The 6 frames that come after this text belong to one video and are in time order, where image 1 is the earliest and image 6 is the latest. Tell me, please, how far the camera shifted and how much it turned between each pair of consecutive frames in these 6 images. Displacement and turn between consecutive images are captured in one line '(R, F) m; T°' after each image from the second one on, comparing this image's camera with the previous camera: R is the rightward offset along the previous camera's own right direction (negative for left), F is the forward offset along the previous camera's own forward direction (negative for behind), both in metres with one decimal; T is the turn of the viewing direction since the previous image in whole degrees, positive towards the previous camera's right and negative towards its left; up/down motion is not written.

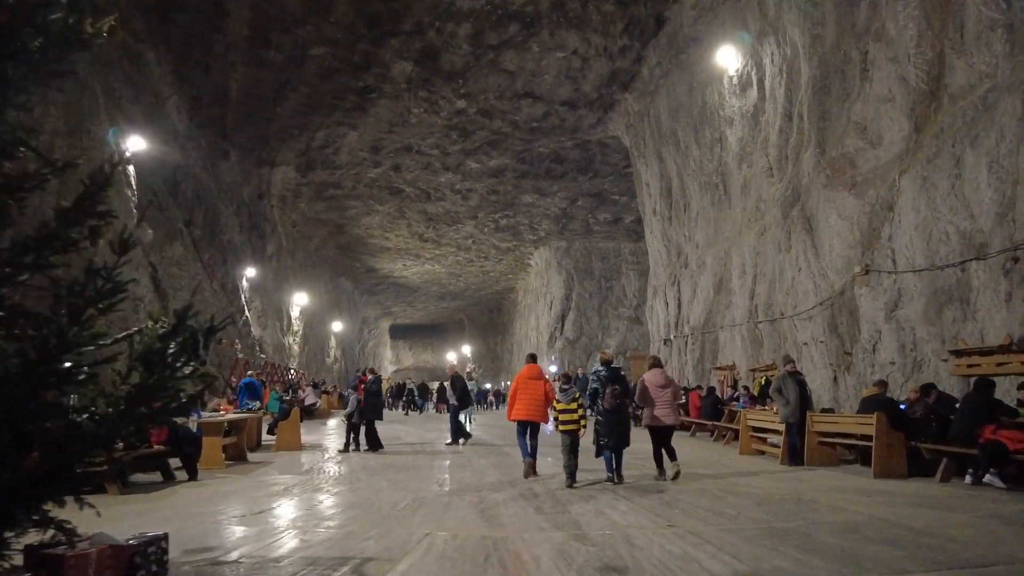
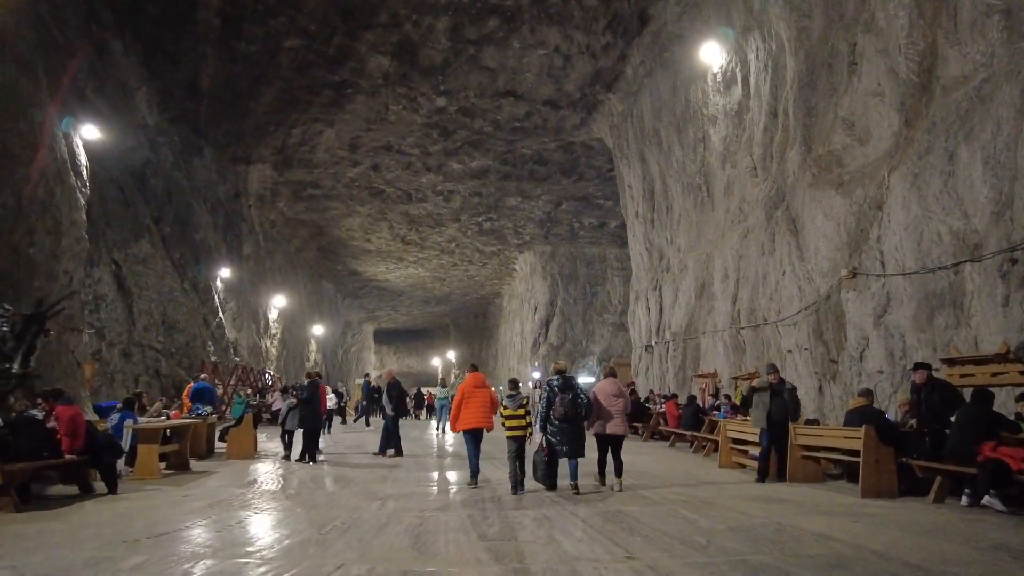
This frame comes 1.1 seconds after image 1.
(+0.3, +0.7) m; +1°
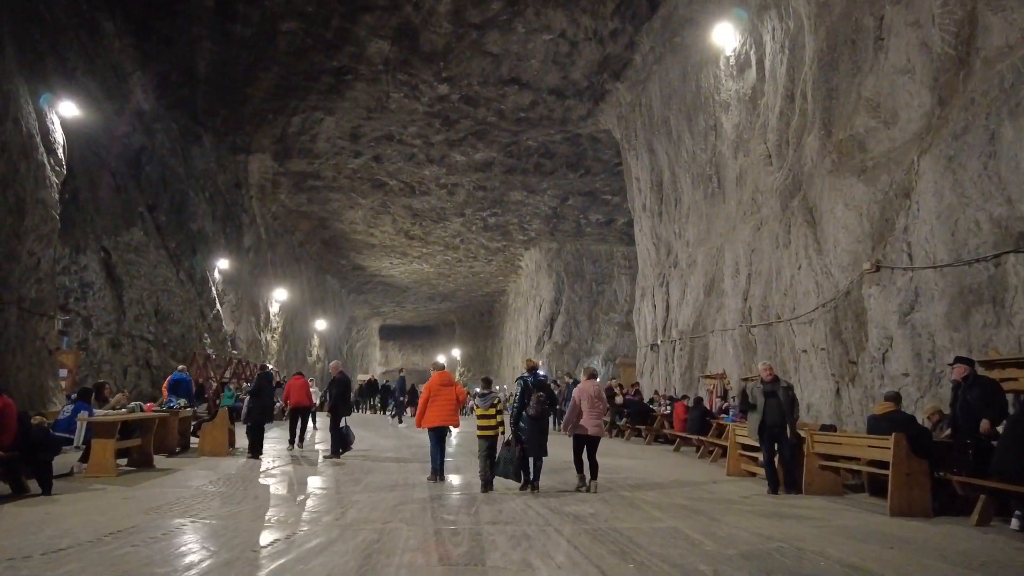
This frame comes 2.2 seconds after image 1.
(+0.2, +0.8) m; -1°
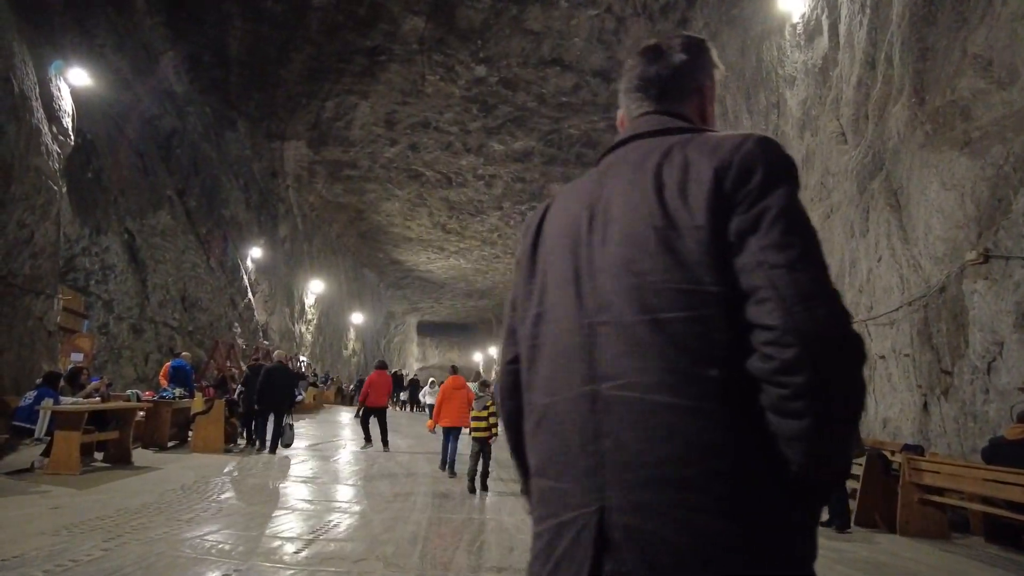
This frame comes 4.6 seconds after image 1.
(+0.1, +1.3) m; -3°
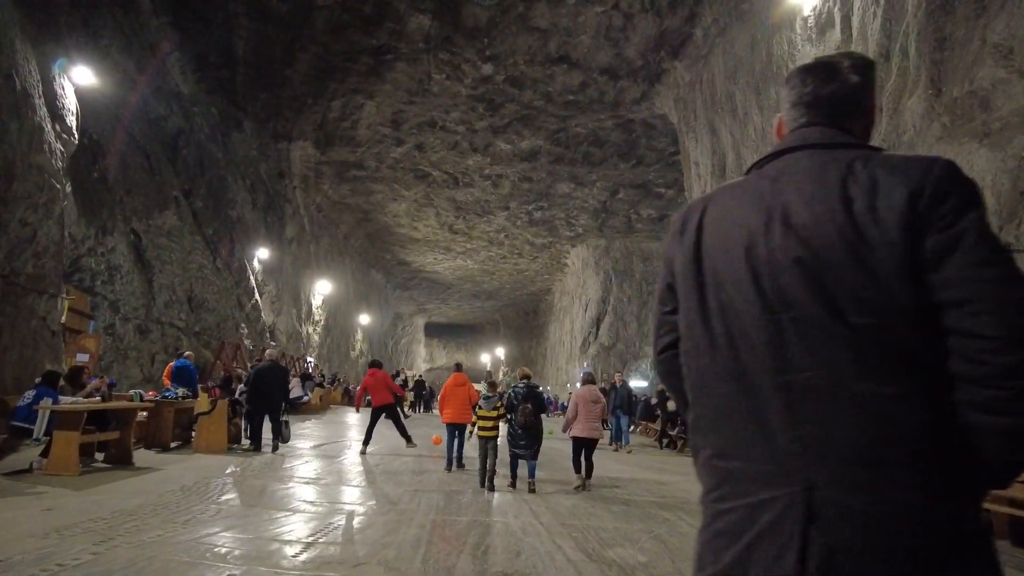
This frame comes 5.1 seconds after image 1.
(0.0, +0.2) m; -1°
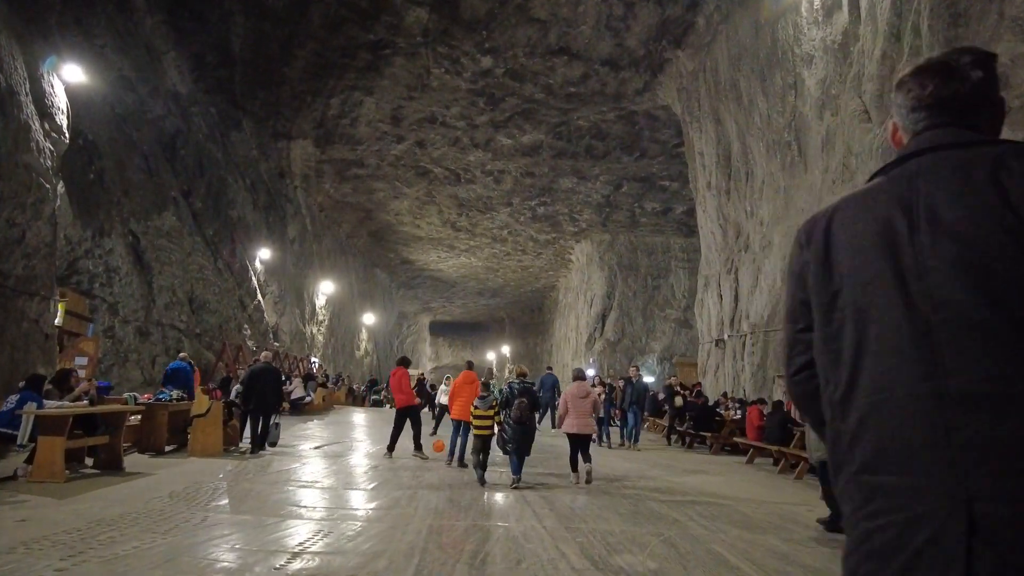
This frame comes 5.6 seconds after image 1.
(+0.1, +0.3) m; 0°
